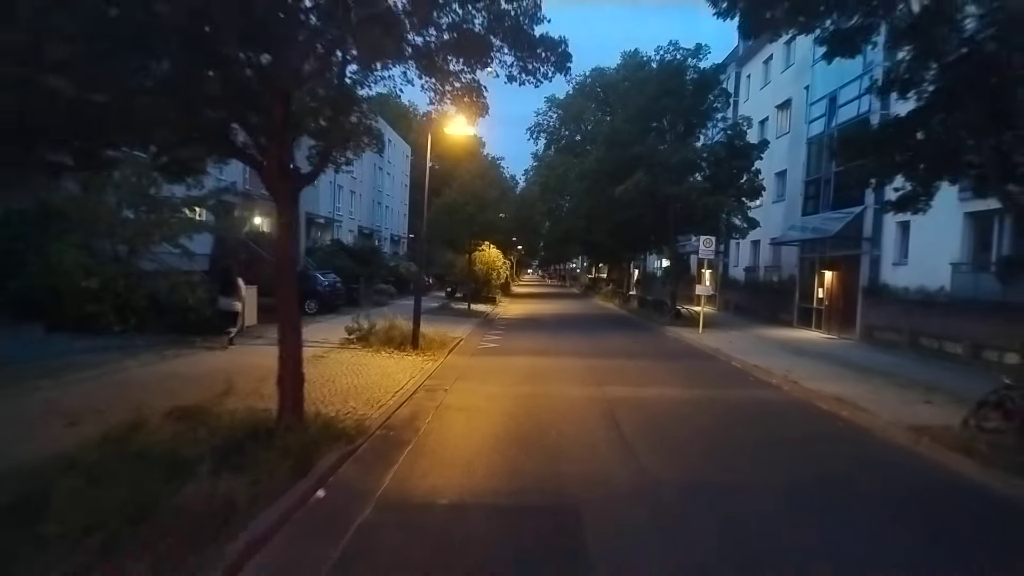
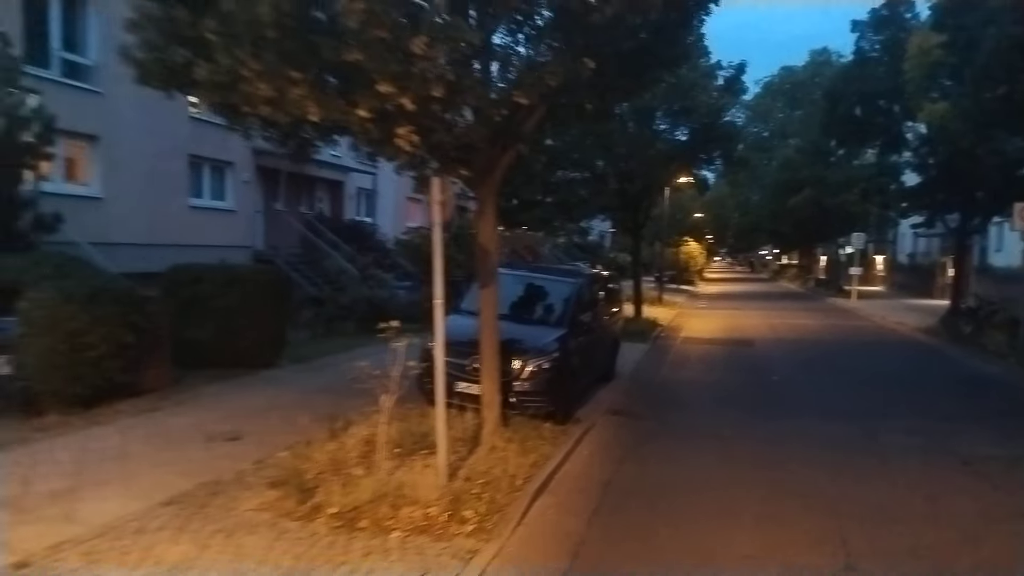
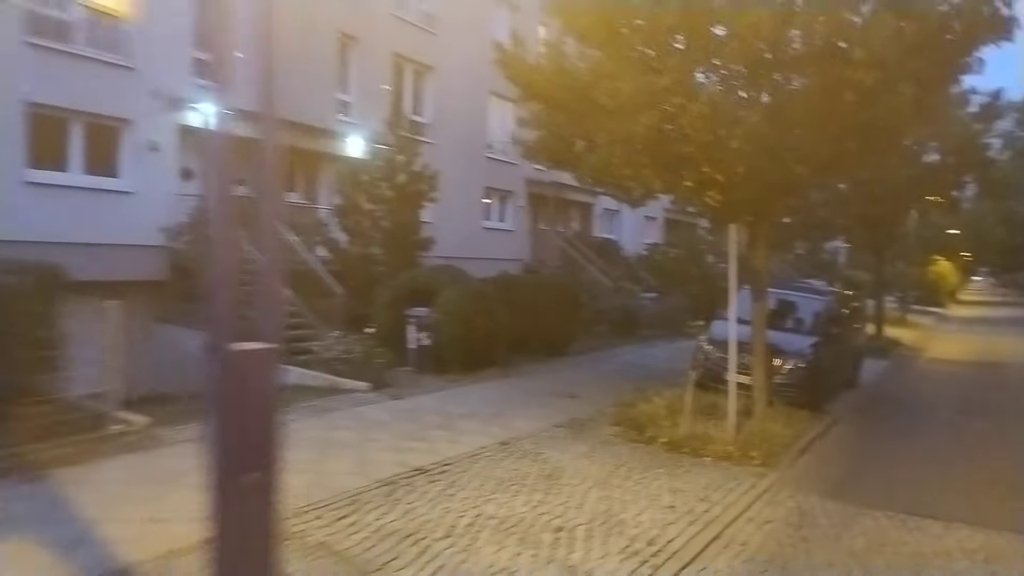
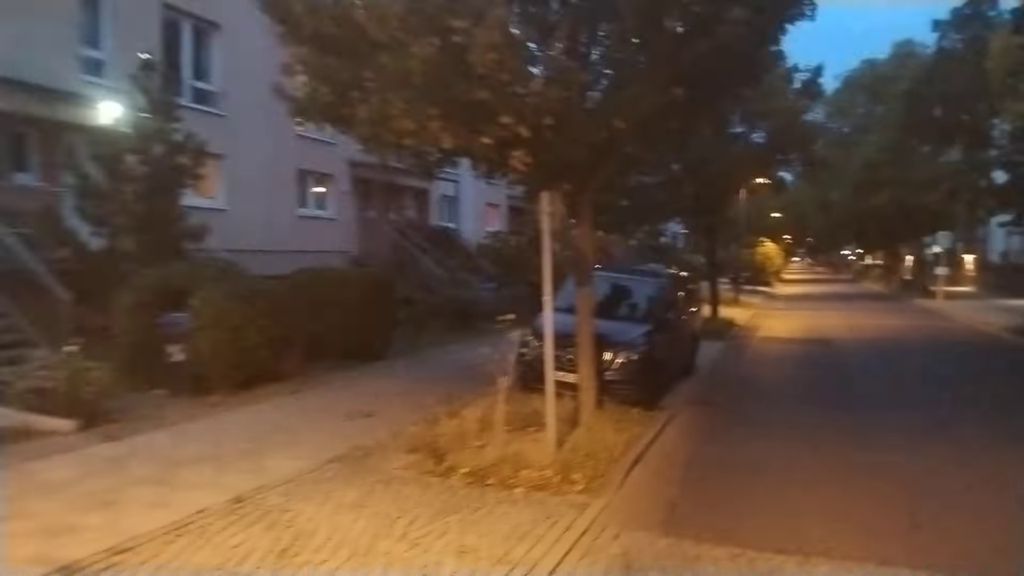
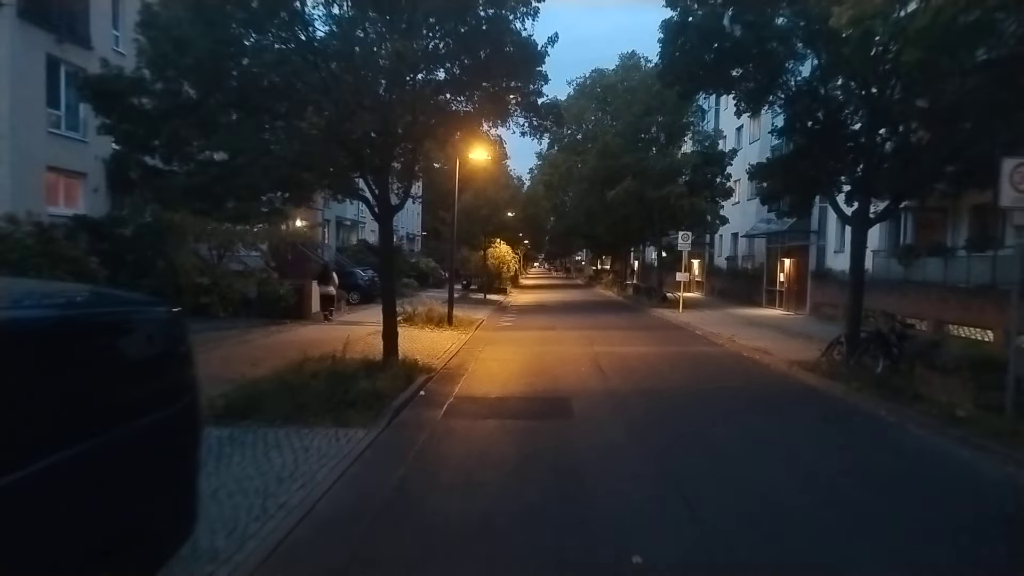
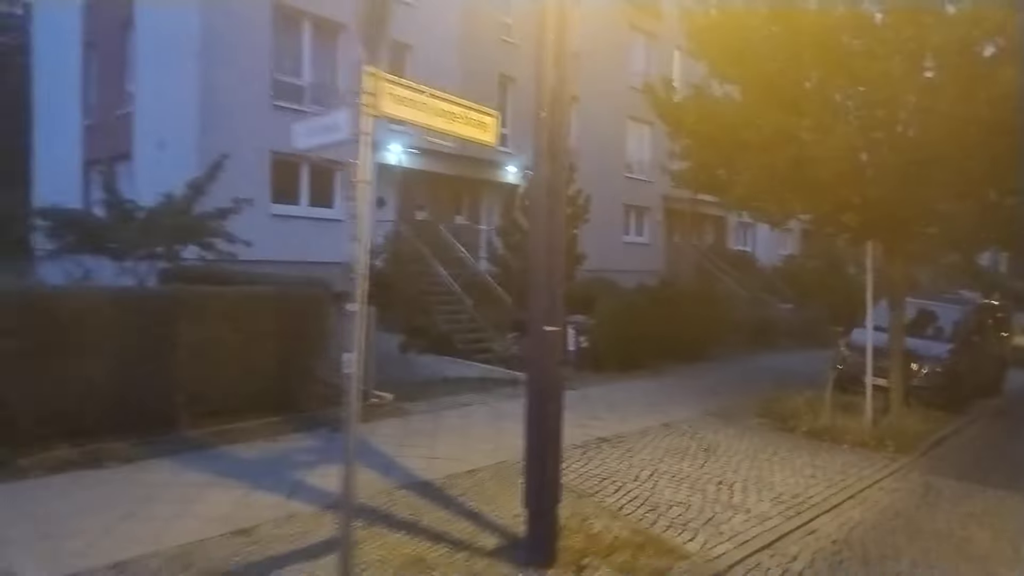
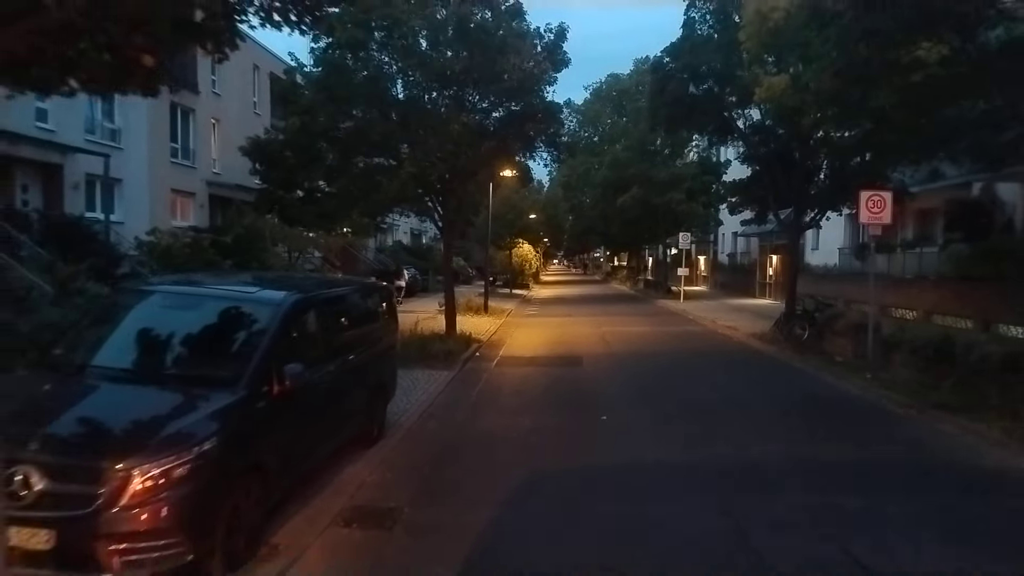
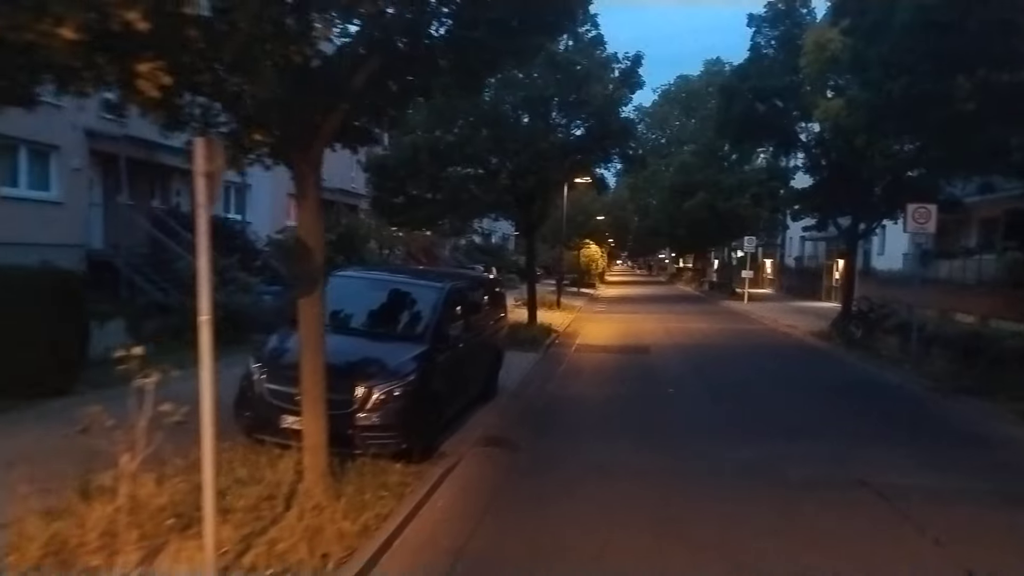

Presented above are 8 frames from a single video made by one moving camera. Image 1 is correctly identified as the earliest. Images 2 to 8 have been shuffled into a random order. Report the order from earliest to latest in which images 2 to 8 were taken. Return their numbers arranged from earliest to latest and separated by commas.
5, 7, 8, 2, 4, 3, 6
